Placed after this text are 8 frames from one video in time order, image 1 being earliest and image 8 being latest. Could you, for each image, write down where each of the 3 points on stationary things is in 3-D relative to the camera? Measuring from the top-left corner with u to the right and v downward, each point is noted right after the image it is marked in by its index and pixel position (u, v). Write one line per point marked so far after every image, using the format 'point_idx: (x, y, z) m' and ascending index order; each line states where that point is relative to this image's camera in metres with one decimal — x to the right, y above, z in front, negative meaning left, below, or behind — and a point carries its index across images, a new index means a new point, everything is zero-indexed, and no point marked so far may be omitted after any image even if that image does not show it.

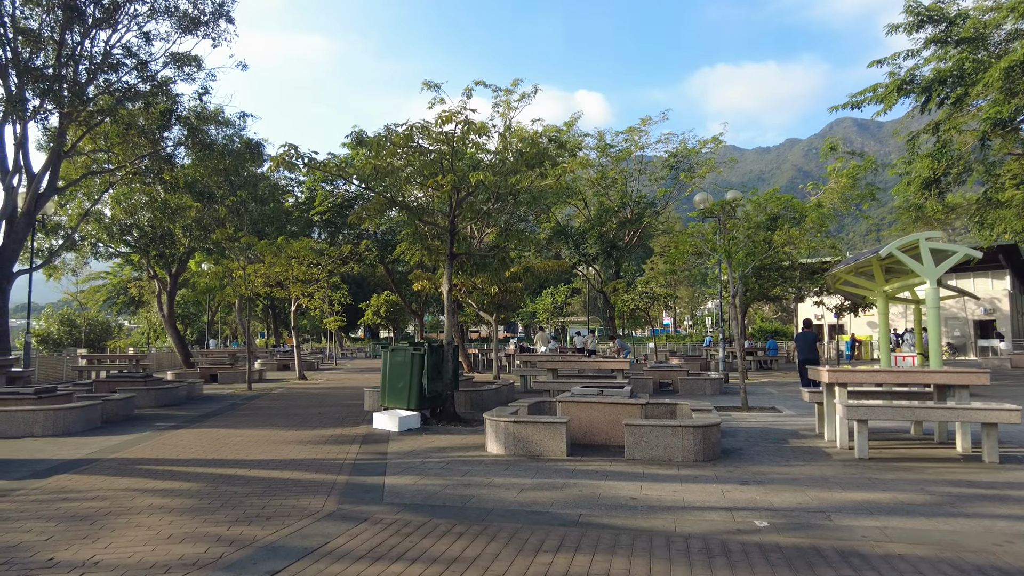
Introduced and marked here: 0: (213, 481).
0: (-2.9, -1.9, +6.4) m
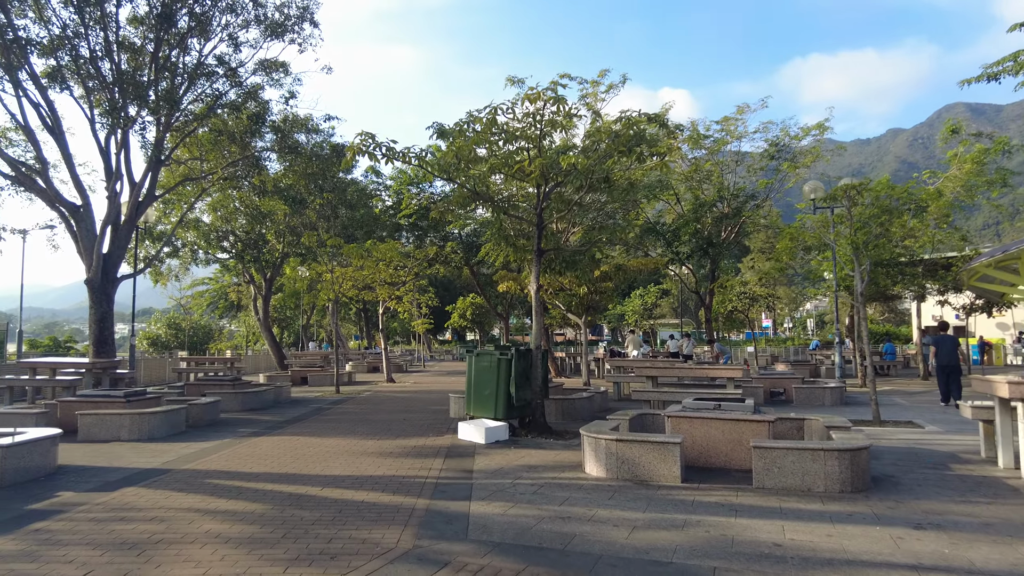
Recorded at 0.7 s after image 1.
0: (-2.0, -1.8, +5.7) m
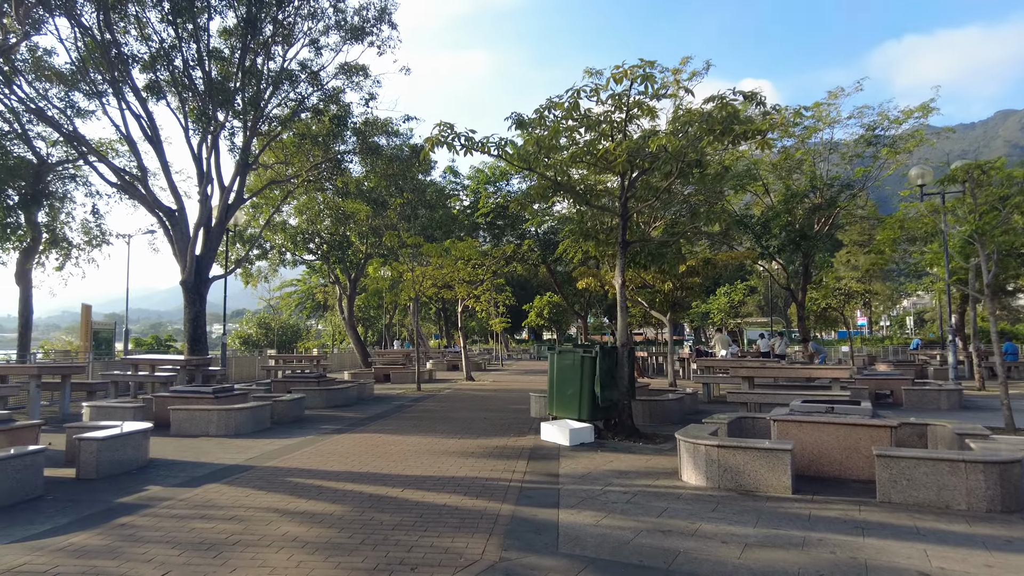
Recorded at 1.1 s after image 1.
0: (-1.2, -1.8, +5.5) m
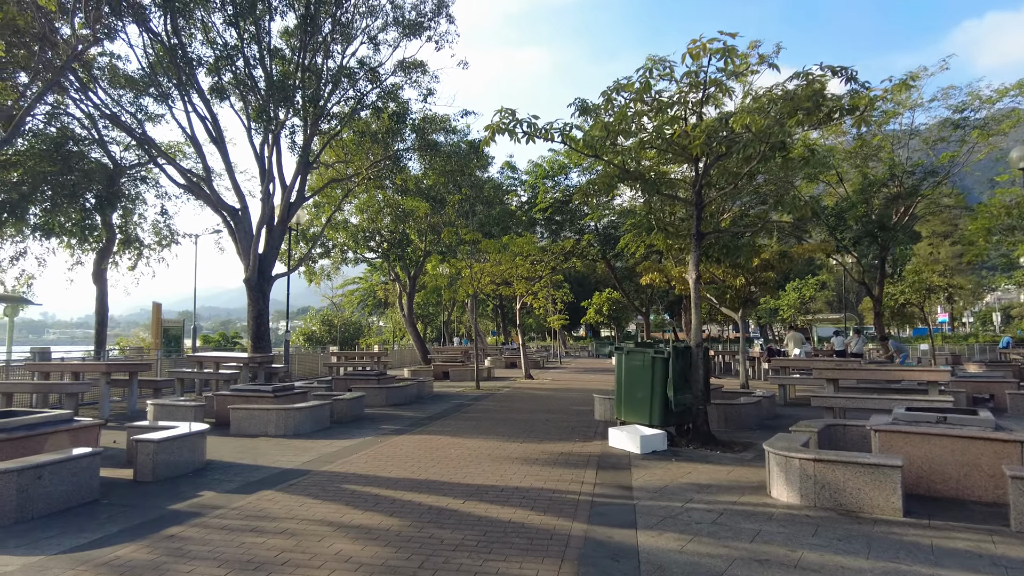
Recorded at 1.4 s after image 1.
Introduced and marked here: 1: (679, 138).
0: (-0.7, -1.8, +5.1) m
1: (+2.2, +2.0, +8.9) m
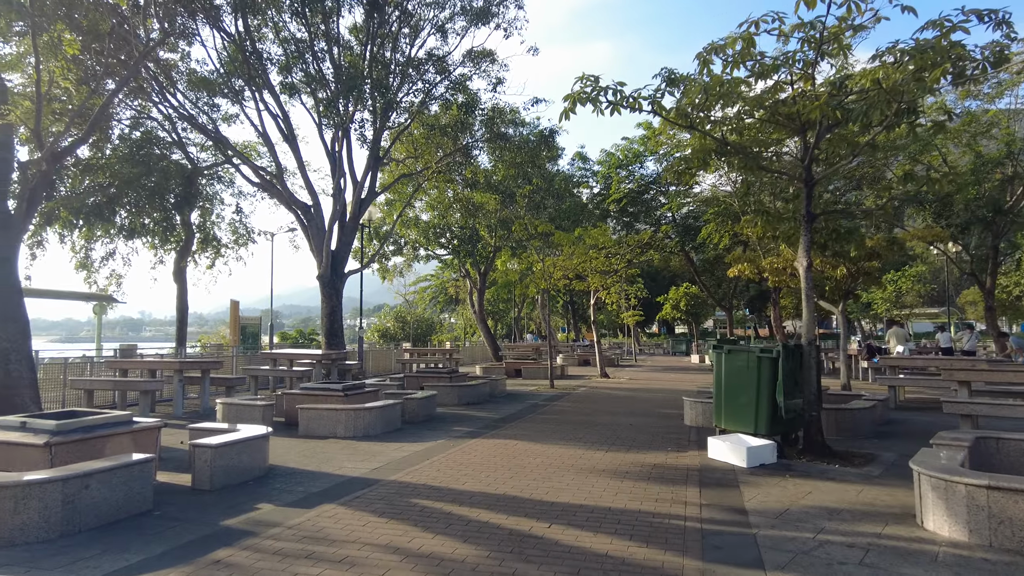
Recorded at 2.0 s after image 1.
0: (-0.1, -1.7, +4.3) m
1: (+3.2, +2.1, +7.8) m
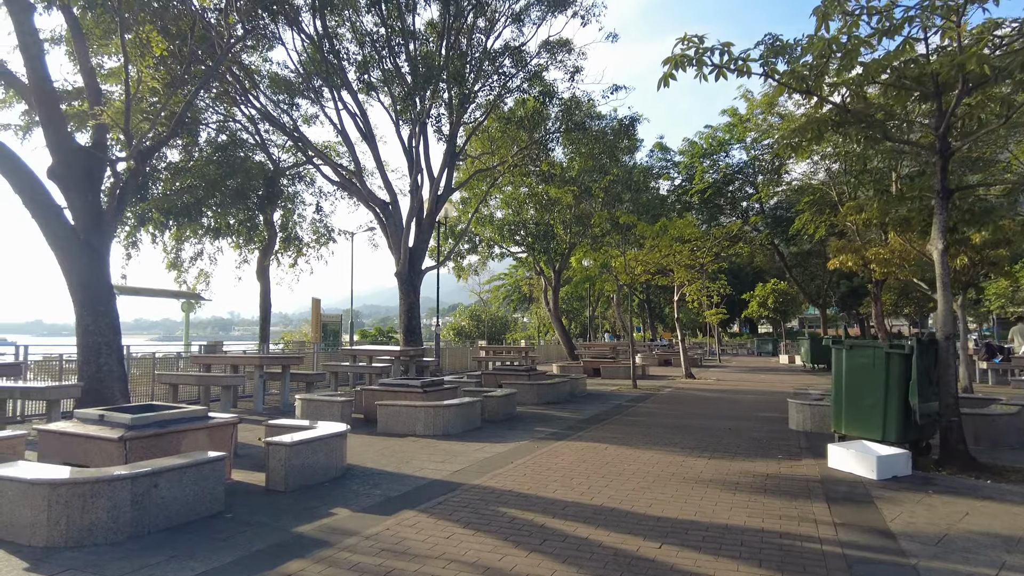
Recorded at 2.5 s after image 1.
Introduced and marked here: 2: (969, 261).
0: (+0.5, -1.6, +3.7) m
1: (+4.2, +2.3, +6.8) m
2: (+9.2, +0.6, +13.3) m
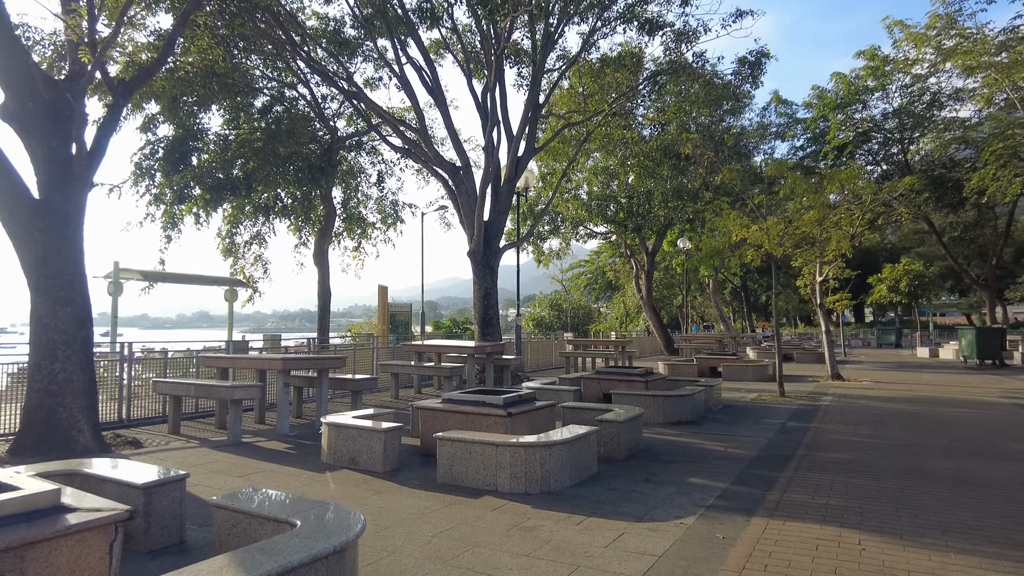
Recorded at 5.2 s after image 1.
0: (+1.1, -1.3, 0.0) m
1: (+5.0, +2.6, +2.6) m
2: (+10.8, +1.1, +8.5) m
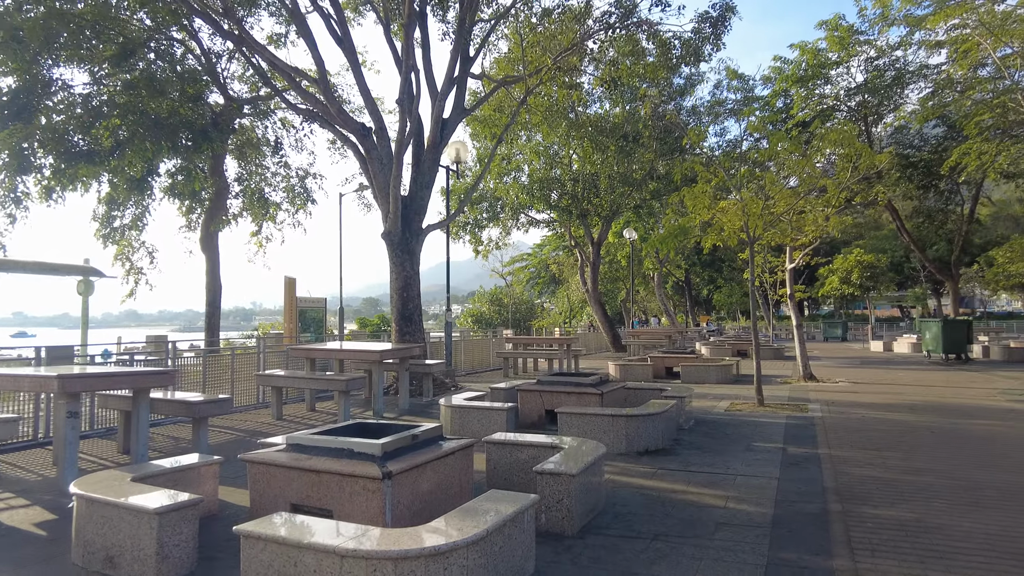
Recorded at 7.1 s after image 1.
0: (+0.9, -1.2, -2.6) m
1: (+4.6, +2.8, +0.3) m
2: (+9.8, +1.3, +6.7) m
